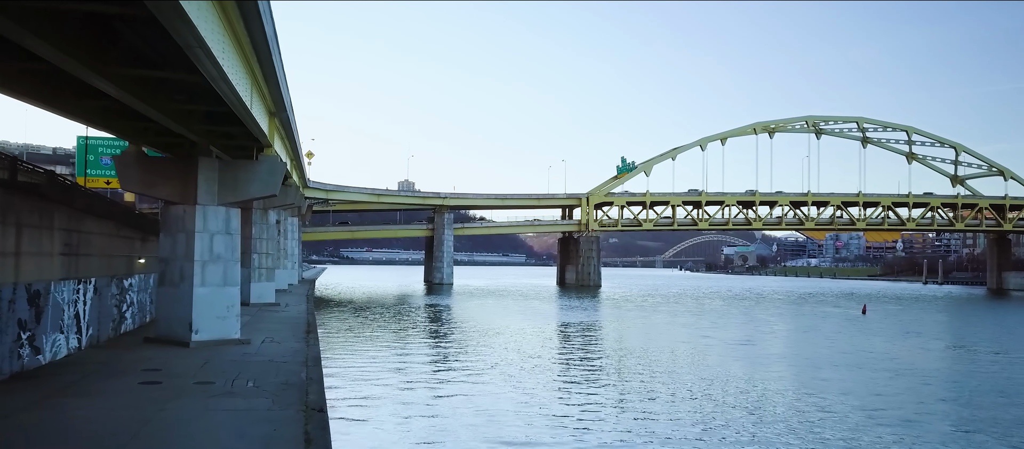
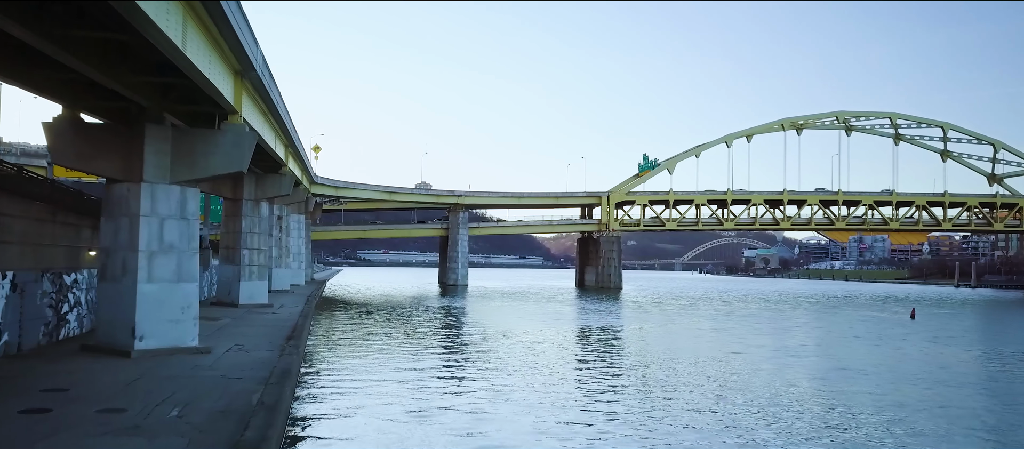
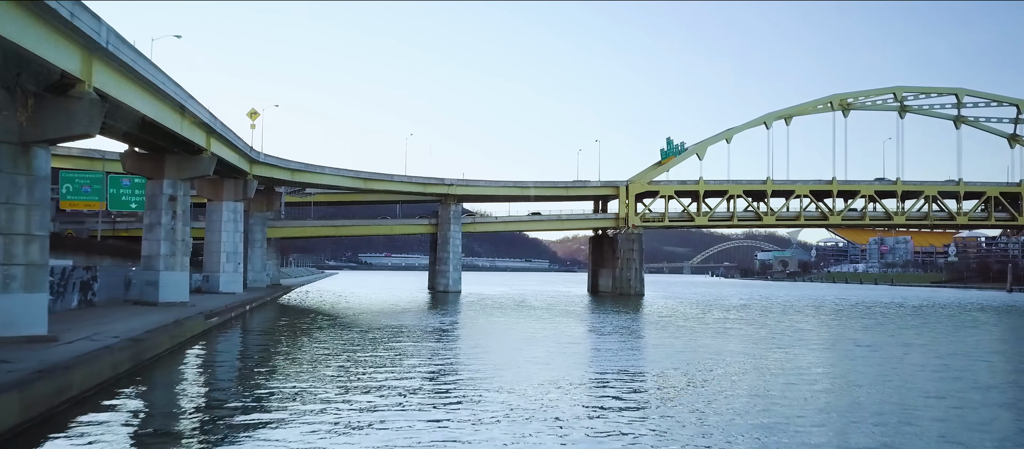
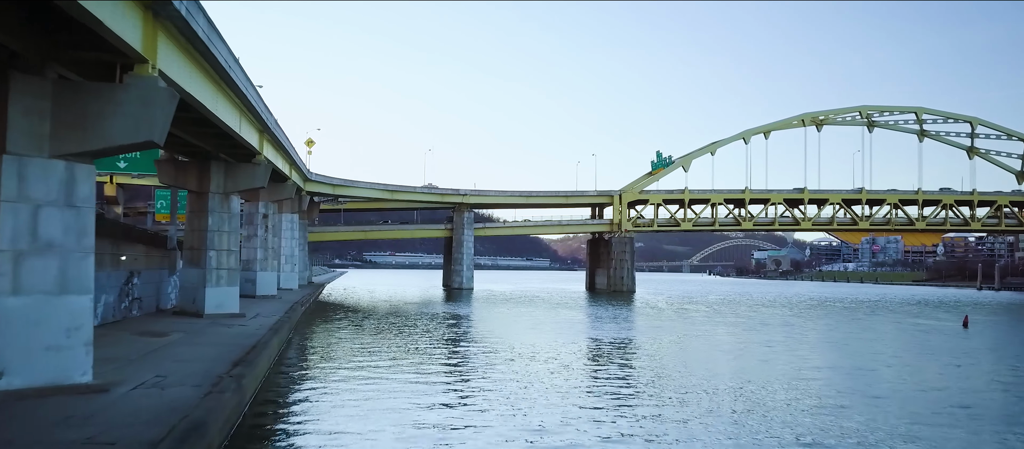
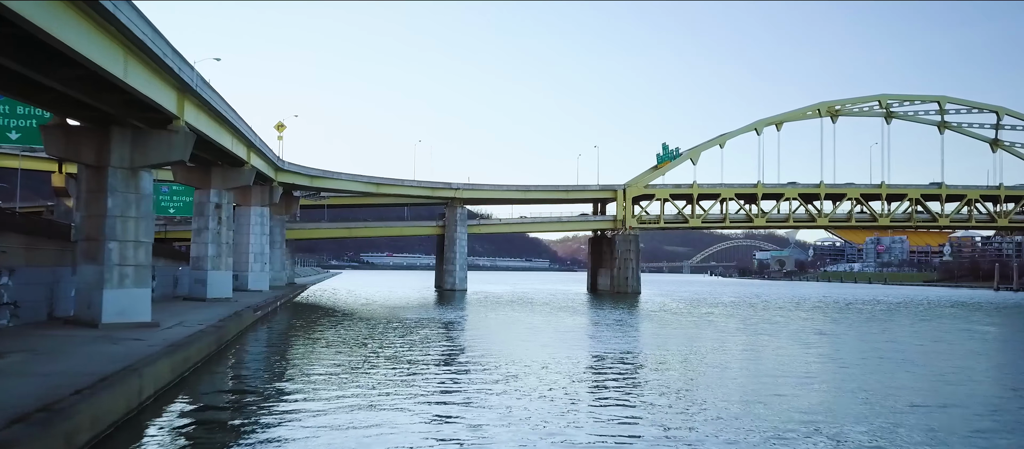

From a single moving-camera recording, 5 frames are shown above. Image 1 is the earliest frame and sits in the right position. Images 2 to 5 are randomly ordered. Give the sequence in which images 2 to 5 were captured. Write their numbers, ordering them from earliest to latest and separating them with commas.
2, 4, 5, 3
